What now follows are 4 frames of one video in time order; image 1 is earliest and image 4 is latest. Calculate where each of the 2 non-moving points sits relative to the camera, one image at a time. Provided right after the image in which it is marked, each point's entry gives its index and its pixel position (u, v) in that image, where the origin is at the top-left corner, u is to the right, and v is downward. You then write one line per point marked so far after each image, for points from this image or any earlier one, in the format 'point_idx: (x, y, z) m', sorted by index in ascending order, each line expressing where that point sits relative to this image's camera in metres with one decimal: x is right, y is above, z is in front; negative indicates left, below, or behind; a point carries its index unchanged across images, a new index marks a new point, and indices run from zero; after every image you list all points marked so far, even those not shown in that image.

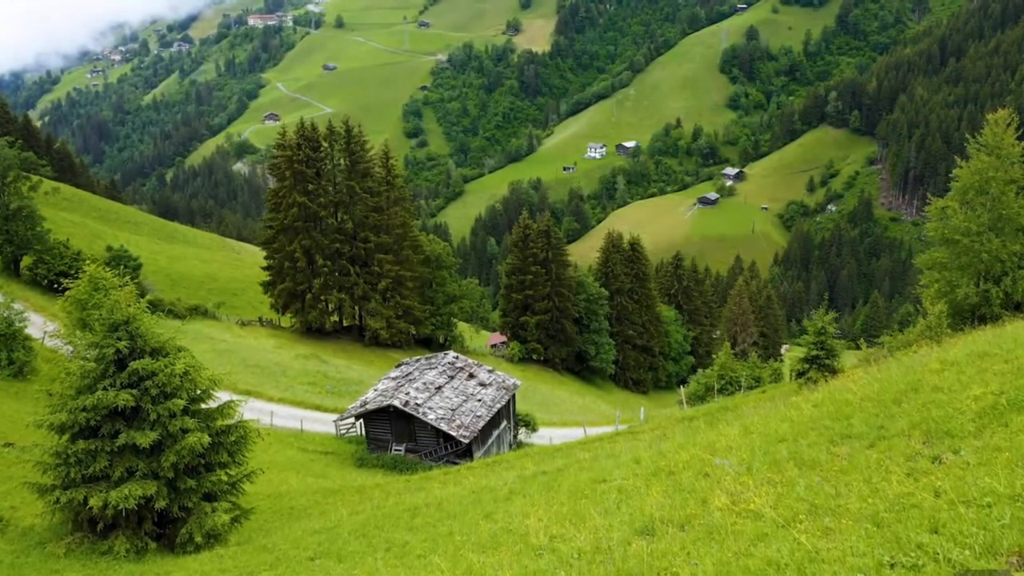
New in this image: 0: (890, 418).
0: (+7.4, -2.6, +13.3) m
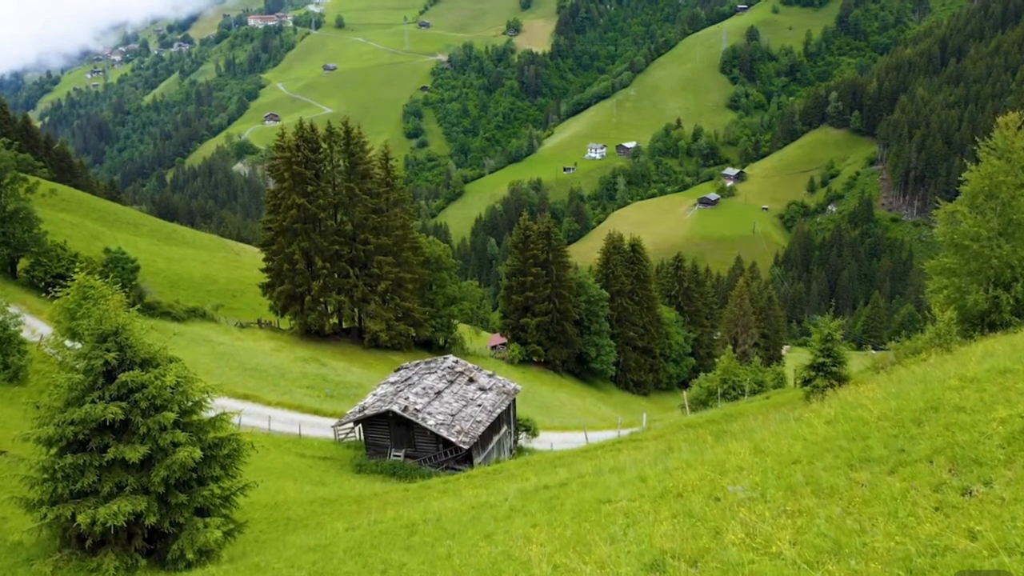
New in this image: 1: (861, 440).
0: (+7.5, -2.8, +12.7) m
1: (+7.1, -3.1, +13.8) m
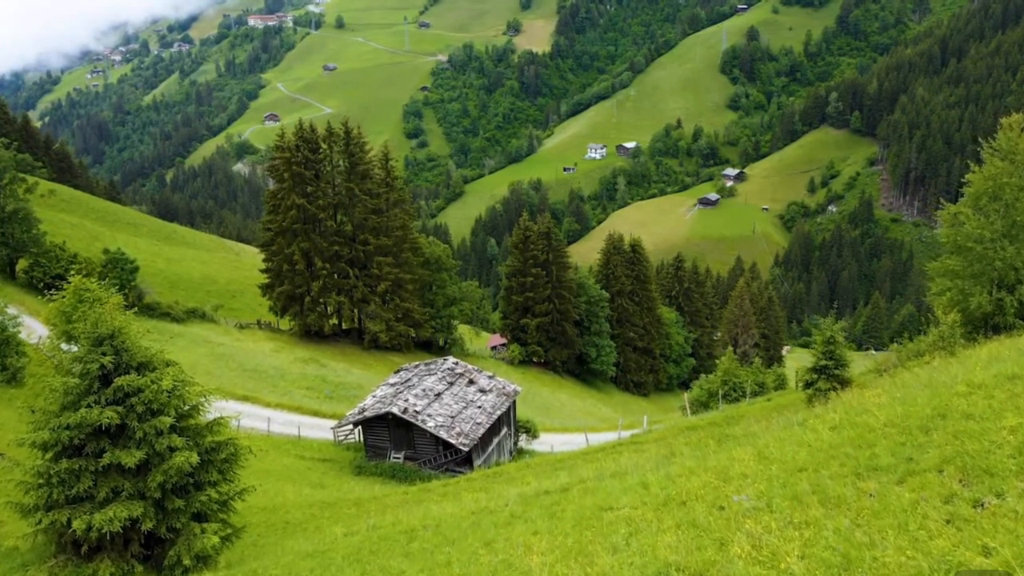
0: (+7.5, -2.9, +12.4) m
1: (+7.1, -3.2, +13.5) m
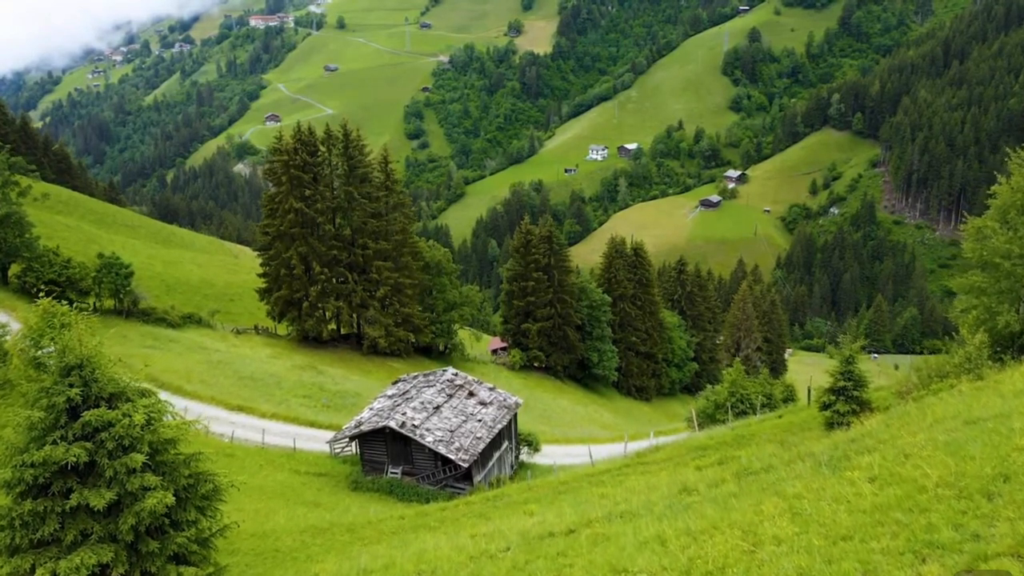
0: (+7.5, -3.7, +10.8) m
1: (+7.1, -3.9, +11.9) m
